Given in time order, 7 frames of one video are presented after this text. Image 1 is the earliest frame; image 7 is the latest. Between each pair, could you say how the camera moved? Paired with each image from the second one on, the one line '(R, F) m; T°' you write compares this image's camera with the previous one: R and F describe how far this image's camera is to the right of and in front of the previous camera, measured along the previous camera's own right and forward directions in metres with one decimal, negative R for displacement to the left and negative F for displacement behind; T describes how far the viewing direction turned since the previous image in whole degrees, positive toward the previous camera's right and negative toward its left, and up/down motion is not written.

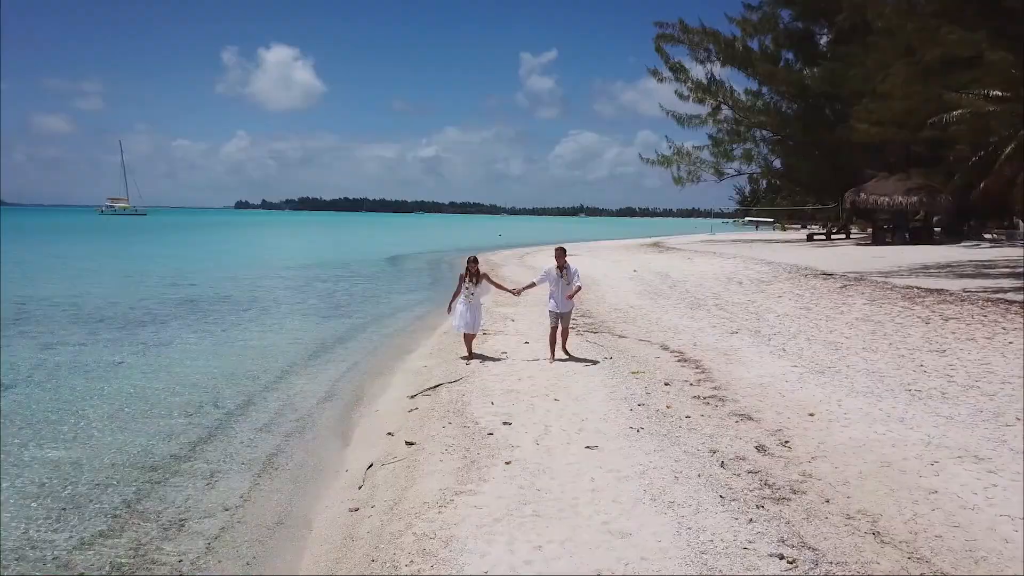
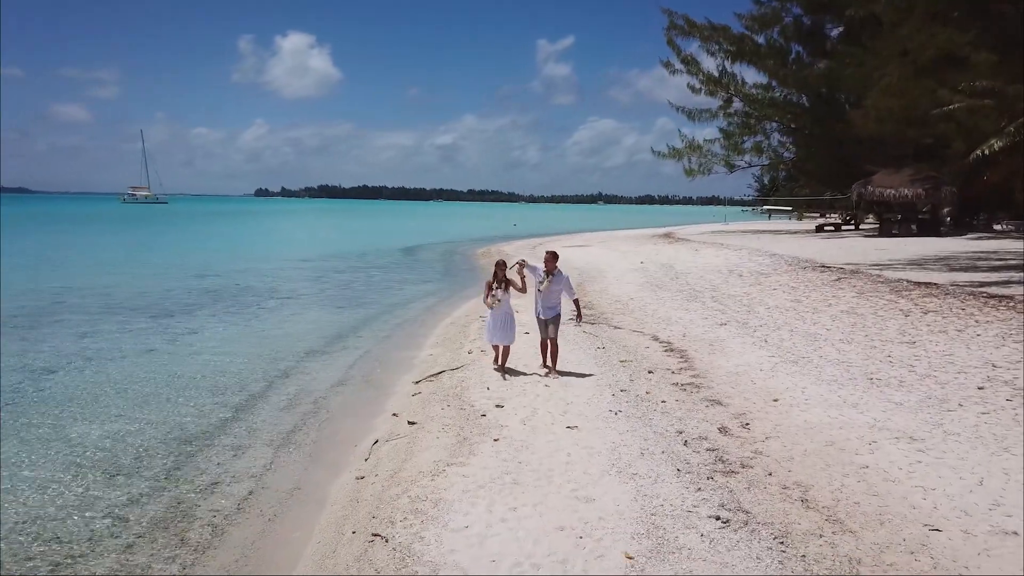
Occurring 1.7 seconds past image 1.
(+0.2, -0.7) m; -1°
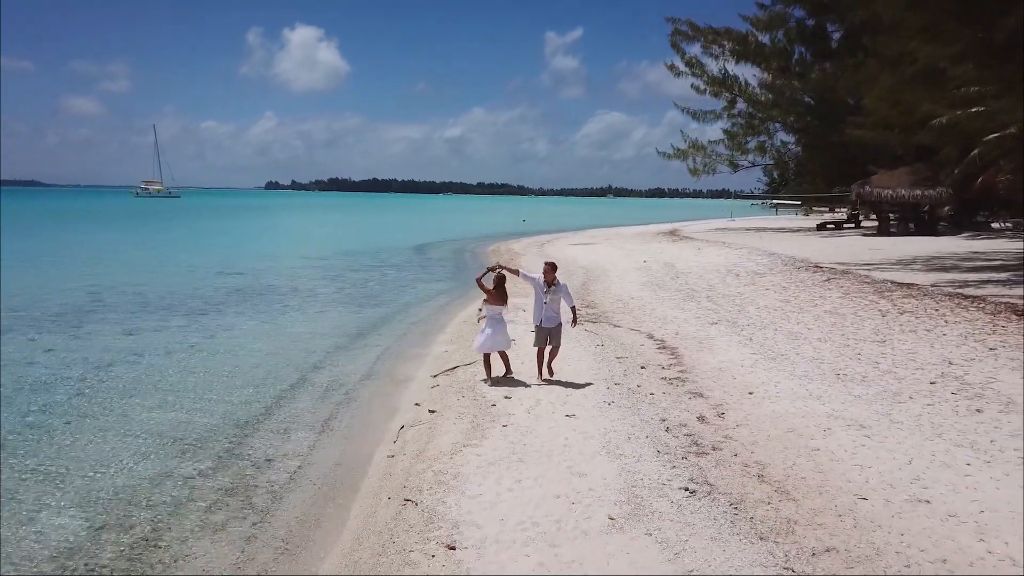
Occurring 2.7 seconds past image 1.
(0.0, -1.0) m; -1°
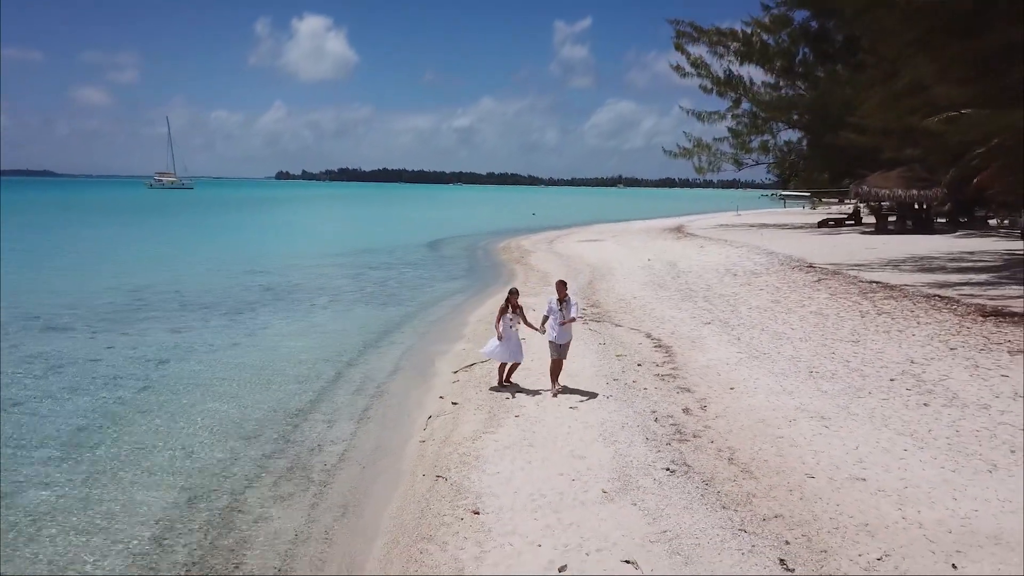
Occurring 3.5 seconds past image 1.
(0.0, -1.2) m; -1°
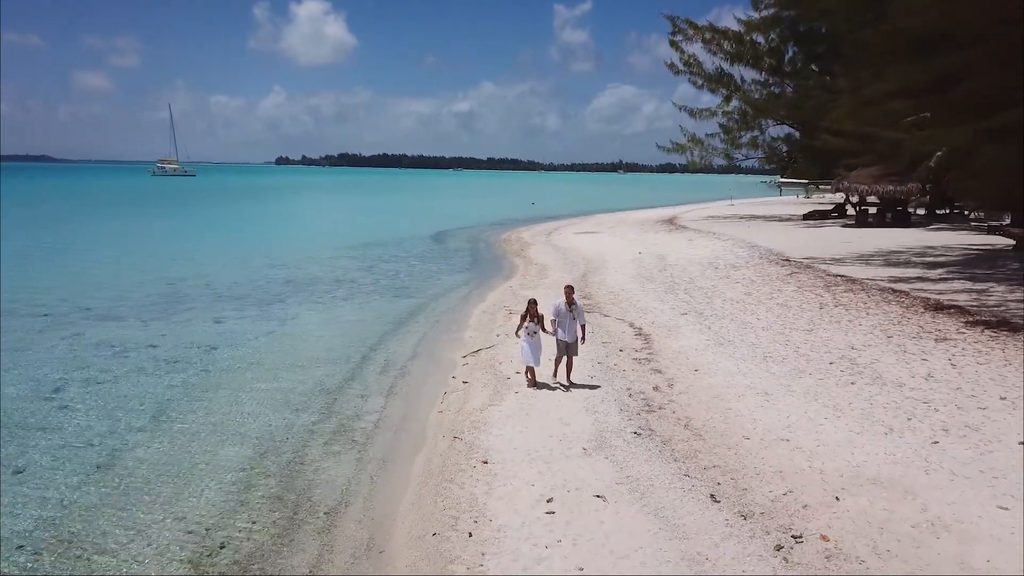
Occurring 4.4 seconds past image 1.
(0.0, -1.7) m; 0°
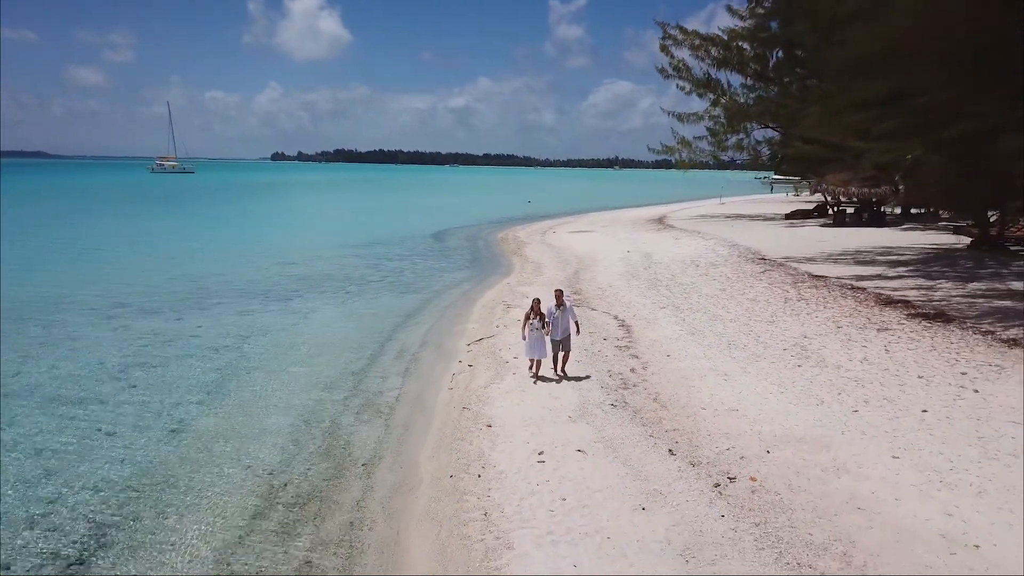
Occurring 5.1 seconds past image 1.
(0.0, -1.7) m; 0°
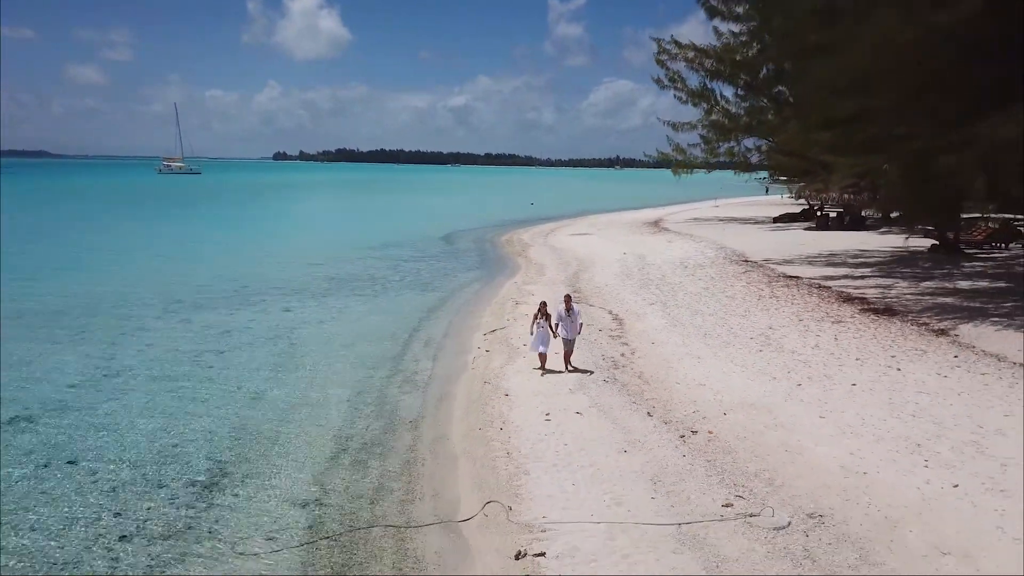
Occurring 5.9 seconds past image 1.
(-0.2, -2.4) m; 0°
